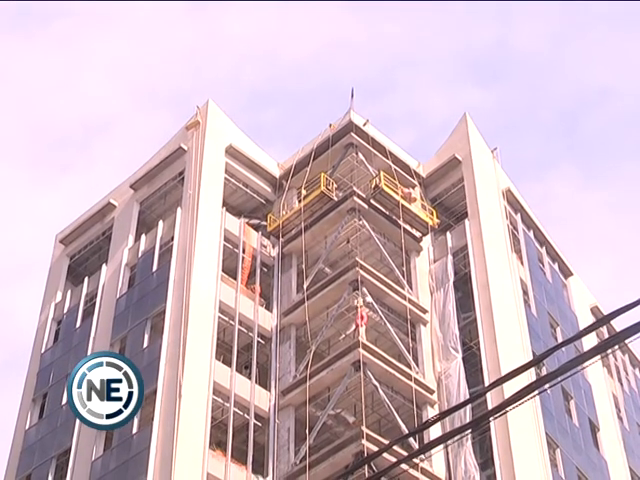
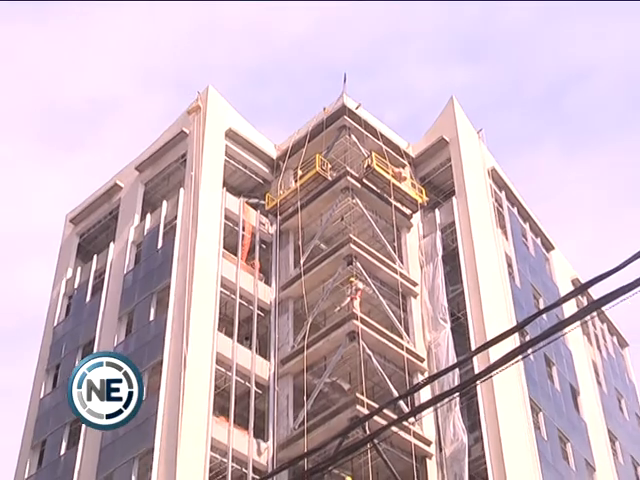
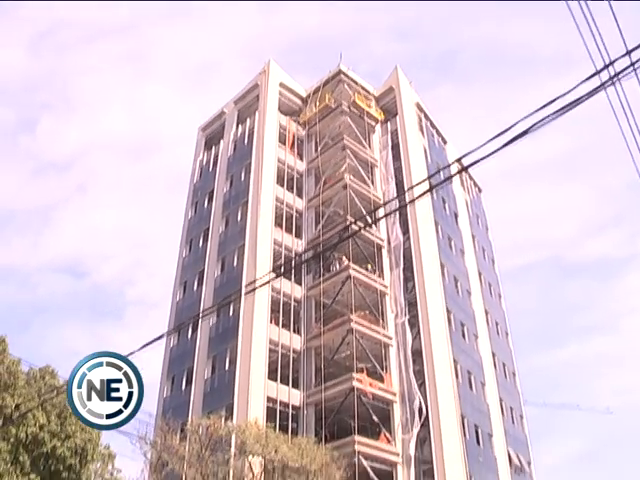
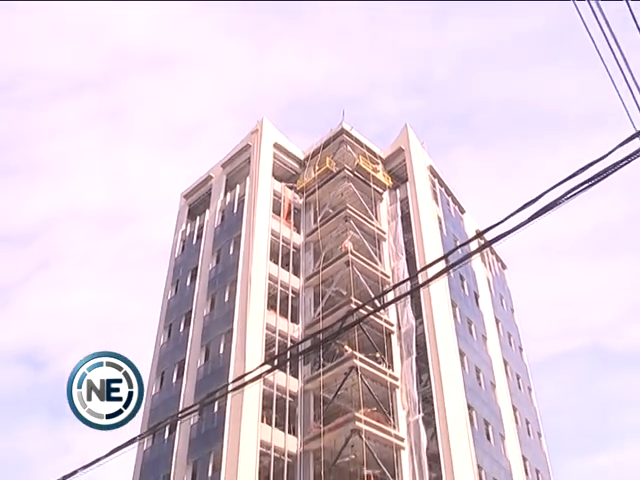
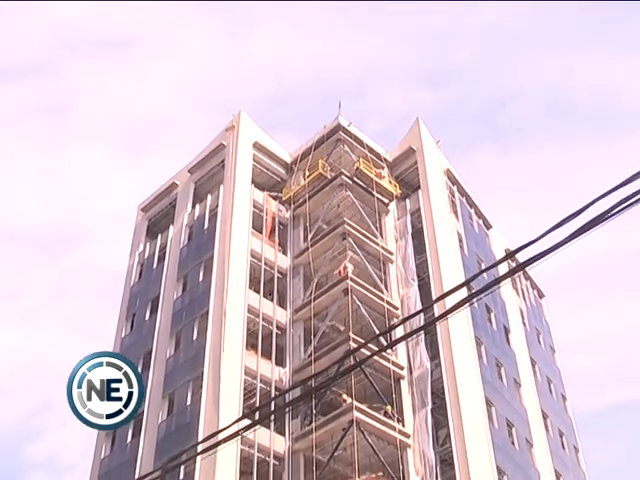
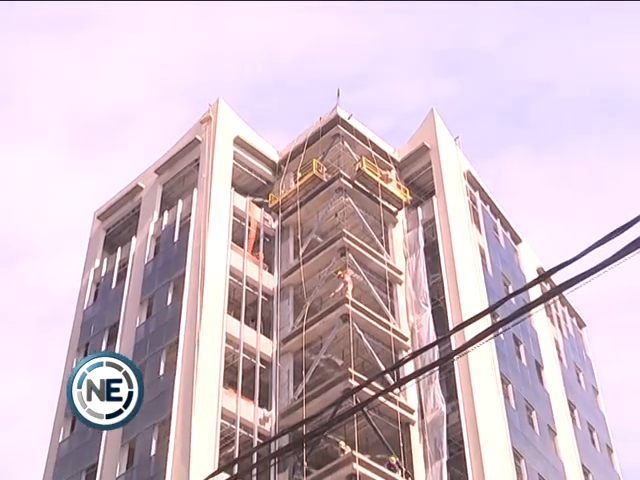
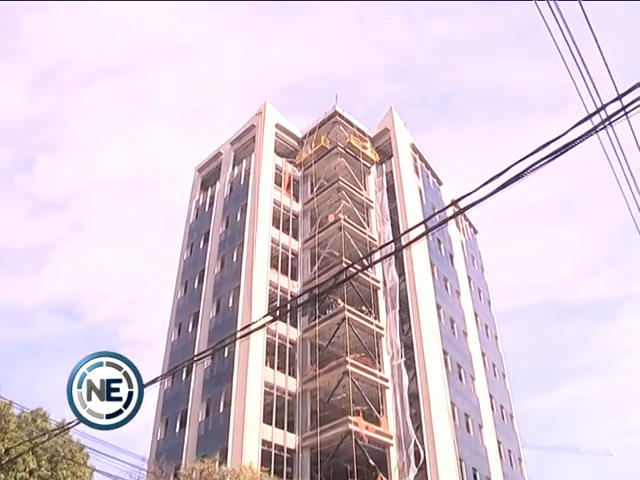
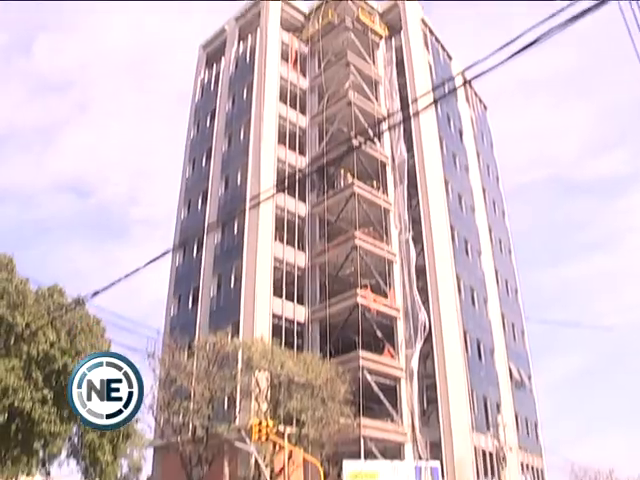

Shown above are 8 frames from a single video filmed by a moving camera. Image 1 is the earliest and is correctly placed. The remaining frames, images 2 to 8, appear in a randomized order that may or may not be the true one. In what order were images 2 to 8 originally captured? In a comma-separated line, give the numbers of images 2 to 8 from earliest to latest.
2, 6, 5, 4, 7, 3, 8
